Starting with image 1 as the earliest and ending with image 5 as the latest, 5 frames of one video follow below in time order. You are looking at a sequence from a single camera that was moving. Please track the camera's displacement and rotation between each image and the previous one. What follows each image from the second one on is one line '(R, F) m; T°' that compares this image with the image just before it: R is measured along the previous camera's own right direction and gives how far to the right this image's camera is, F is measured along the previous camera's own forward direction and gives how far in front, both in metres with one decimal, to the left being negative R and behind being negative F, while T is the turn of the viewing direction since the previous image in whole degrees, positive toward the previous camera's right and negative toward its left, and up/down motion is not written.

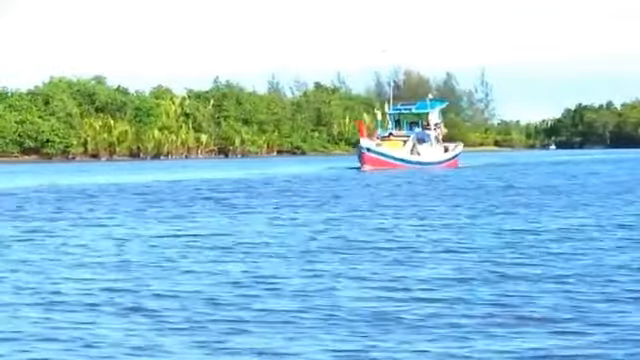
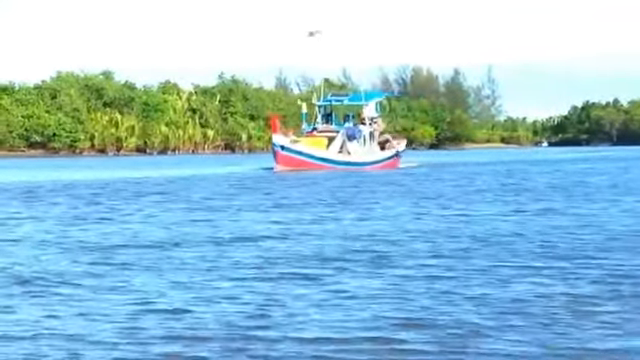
(0.0, -0.3) m; 0°
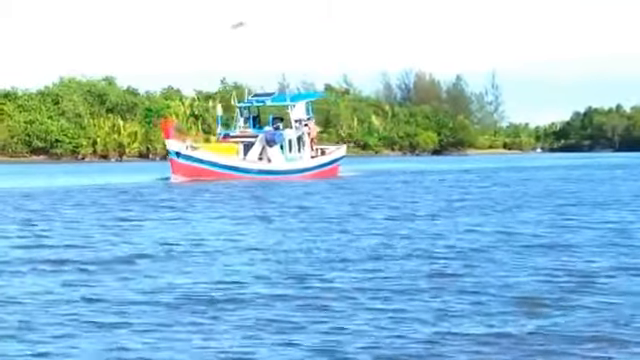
(0.0, +0.1) m; 0°
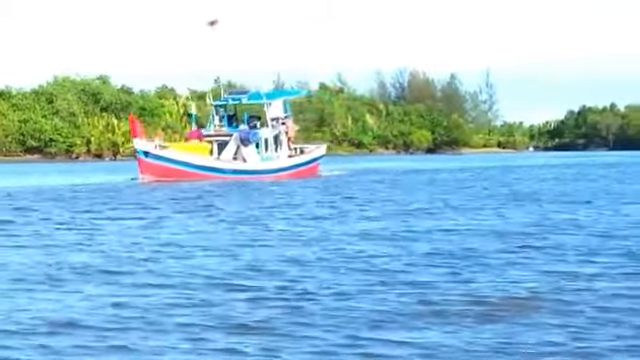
(0.0, +0.1) m; 0°
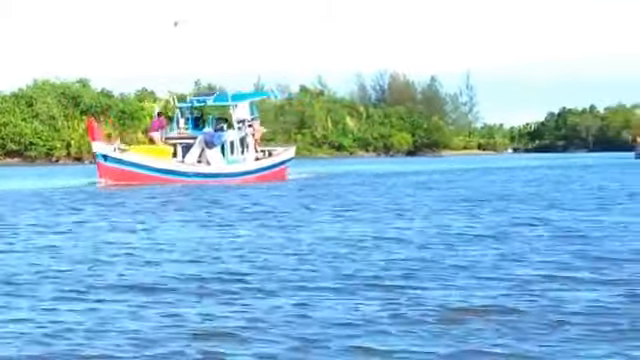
(0.0, -0.1) m; +1°
